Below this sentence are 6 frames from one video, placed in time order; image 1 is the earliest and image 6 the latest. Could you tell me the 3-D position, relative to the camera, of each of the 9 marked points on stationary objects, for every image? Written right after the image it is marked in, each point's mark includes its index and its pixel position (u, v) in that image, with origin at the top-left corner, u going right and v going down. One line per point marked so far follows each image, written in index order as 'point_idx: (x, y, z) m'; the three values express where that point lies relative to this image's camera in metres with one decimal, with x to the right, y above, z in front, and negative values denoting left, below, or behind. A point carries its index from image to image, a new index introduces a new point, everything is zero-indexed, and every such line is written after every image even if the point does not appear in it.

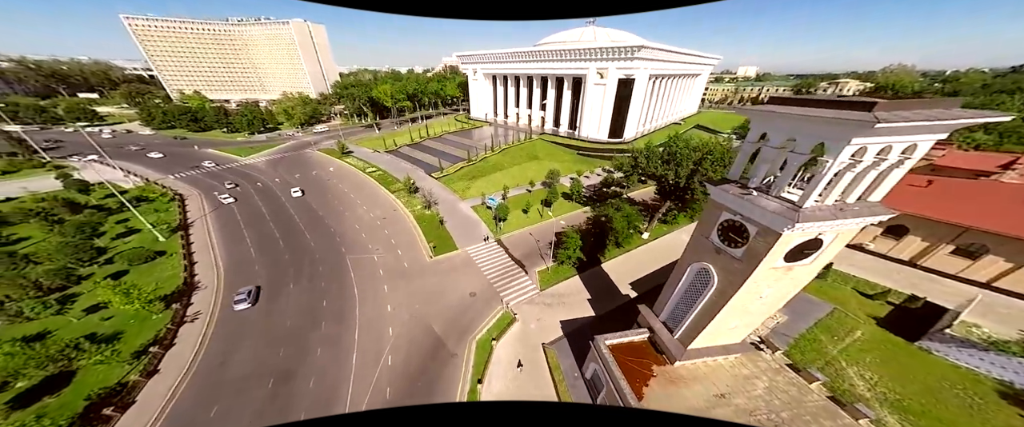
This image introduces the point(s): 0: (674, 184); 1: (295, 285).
0: (+11.9, +2.1, +18.4) m
1: (-16.4, -5.4, +19.0) m
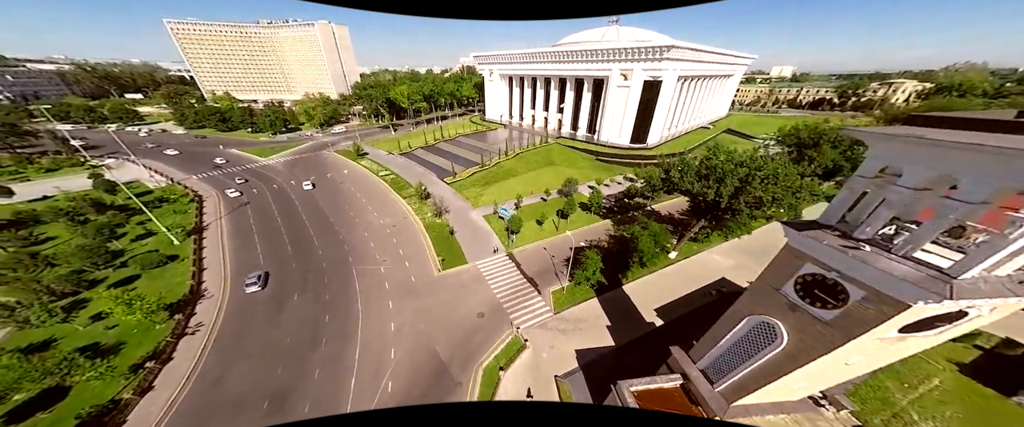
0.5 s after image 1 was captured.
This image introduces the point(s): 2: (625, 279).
0: (+12.8, +0.7, +16.3) m
1: (-15.6, -6.0, +18.4) m
2: (+8.8, -5.1, +19.6) m
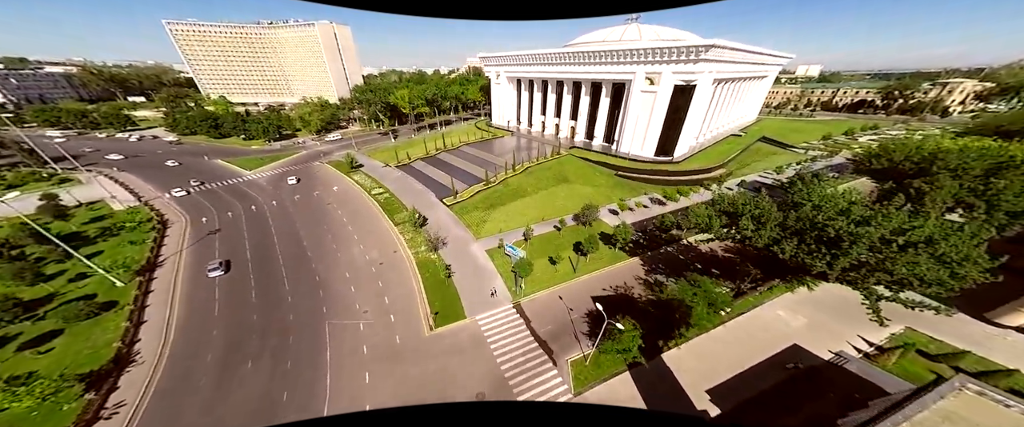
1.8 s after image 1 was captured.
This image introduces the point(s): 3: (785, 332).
0: (+13.3, -2.2, +11.9) m
1: (-15.1, -8.7, +14.8) m
2: (+9.3, -8.0, +15.3) m
3: (+17.3, -7.6, +16.0) m
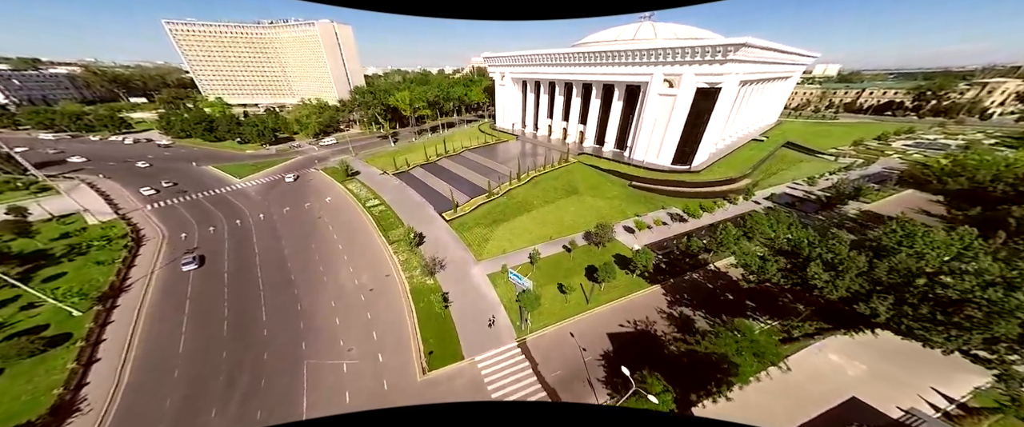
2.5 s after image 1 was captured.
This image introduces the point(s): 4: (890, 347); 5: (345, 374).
0: (+13.6, -3.9, +9.4) m
1: (-14.9, -10.1, +12.7) m
2: (+9.6, -9.6, +12.9) m
3: (+17.6, -9.2, +13.4) m
4: (+22.1, -7.7, +14.9) m
5: (-9.7, -9.0, +14.5) m
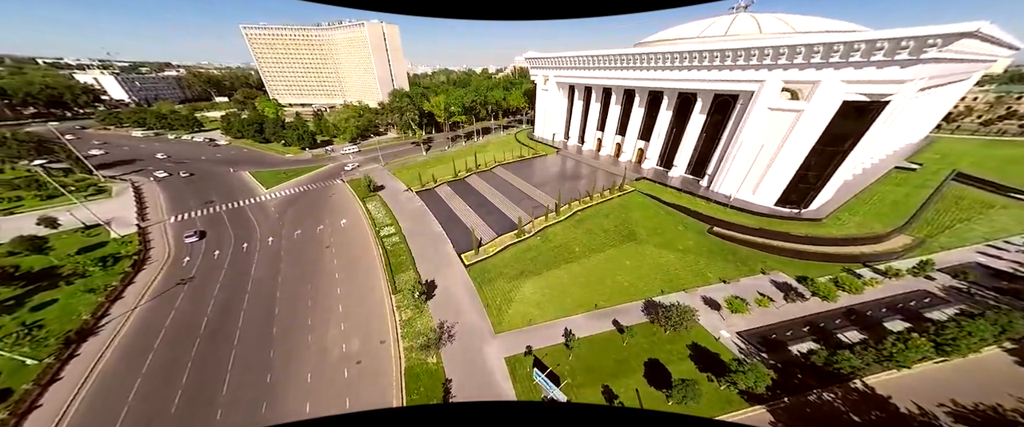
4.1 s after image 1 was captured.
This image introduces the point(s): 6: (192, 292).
0: (+13.5, -8.7, +1.8) m
1: (-14.6, -12.9, +9.3) m
2: (+9.6, -14.1, +5.9) m
3: (+17.6, -14.3, +5.3) m
4: (+22.4, -13.2, +6.1) m
5: (-9.1, -12.1, +10.3) m
6: (-23.1, -5.5, +18.3) m
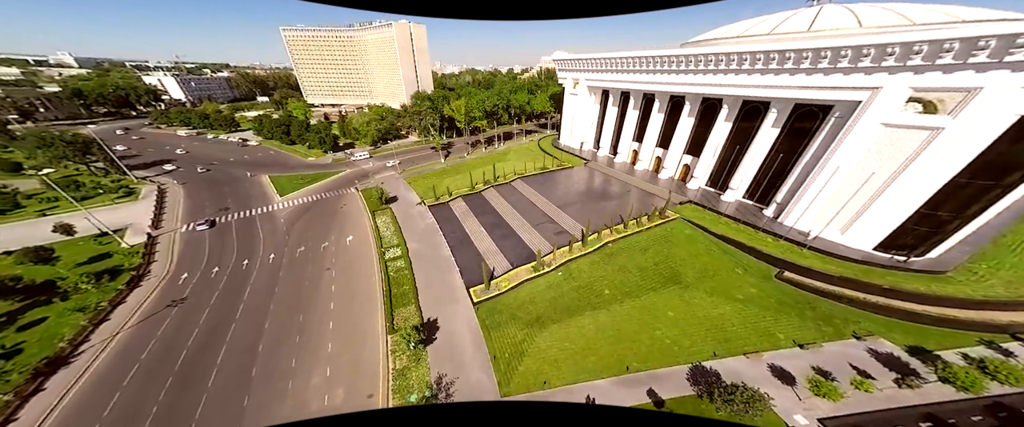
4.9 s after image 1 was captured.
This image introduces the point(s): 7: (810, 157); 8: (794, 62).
0: (+12.6, -11.6, -2.5) m
1: (-14.8, -14.5, +7.4) m
2: (+8.9, -16.8, +2.0) m
3: (+16.8, -17.3, +0.7) m
4: (+21.6, -16.4, +1.0) m
5: (-9.3, -14.0, +7.9) m
6: (-22.2, -6.7, +17.1) m
7: (+21.8, +4.3, +18.6) m
8: (+19.0, +10.8, +17.2) m
